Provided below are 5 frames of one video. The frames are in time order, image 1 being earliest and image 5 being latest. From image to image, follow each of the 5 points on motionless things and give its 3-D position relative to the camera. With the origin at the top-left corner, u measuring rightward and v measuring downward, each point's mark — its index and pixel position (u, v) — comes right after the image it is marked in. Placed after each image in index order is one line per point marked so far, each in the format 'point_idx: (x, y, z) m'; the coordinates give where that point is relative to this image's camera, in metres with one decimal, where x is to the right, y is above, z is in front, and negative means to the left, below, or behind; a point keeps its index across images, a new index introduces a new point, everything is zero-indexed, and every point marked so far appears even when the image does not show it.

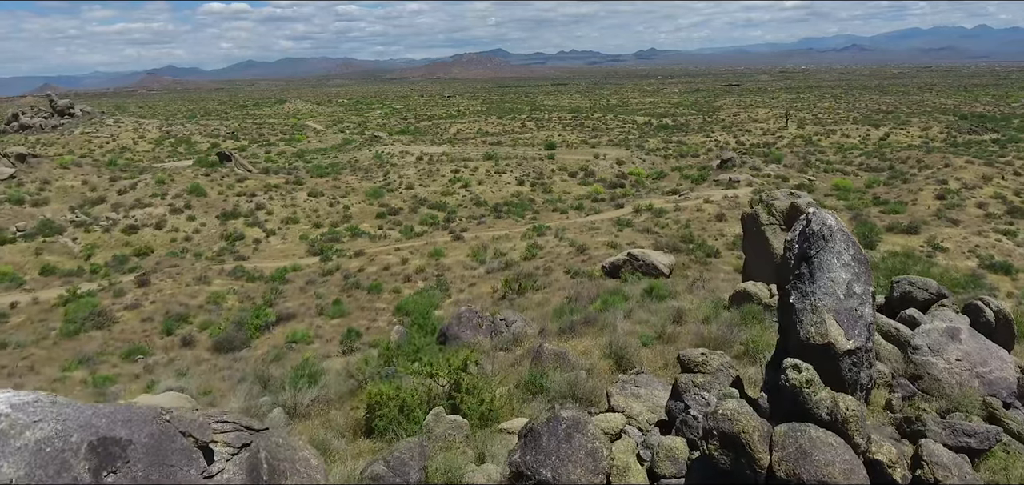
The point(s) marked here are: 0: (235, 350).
0: (-6.2, -2.4, +15.6) m
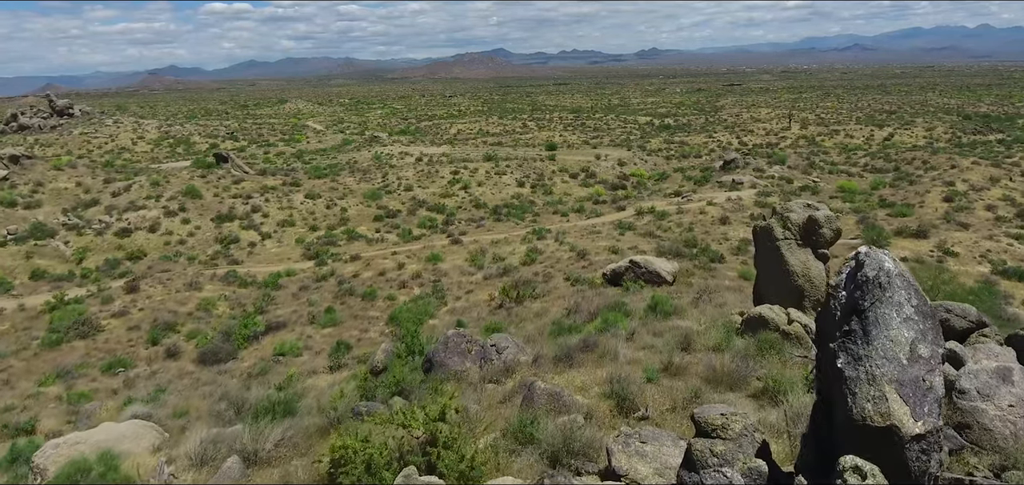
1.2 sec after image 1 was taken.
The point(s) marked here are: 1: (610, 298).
0: (-6.3, -2.6, +15.0) m
1: (+2.2, -1.3, +15.2) m
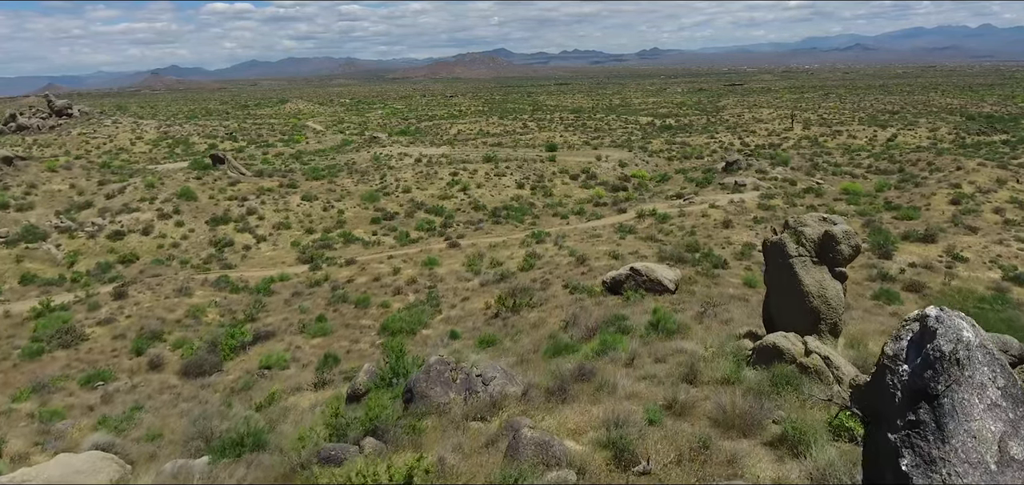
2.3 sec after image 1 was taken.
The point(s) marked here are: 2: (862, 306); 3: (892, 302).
0: (-6.4, -2.7, +14.4) m
1: (+2.1, -1.4, +14.6) m
2: (+7.5, -1.4, +15.0) m
3: (+9.0, -1.4, +16.4) m
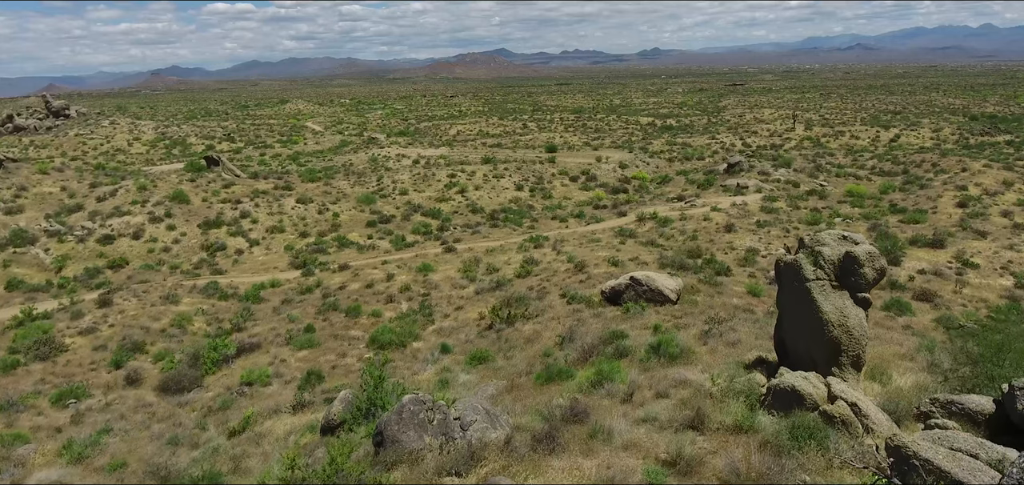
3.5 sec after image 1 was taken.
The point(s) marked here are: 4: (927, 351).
0: (-6.5, -2.9, +13.7) m
1: (+2.0, -1.6, +14.0) m
2: (+7.4, -1.6, +14.3) m
3: (+8.9, -1.6, +15.8) m
4: (+6.9, -1.9, +11.3) m
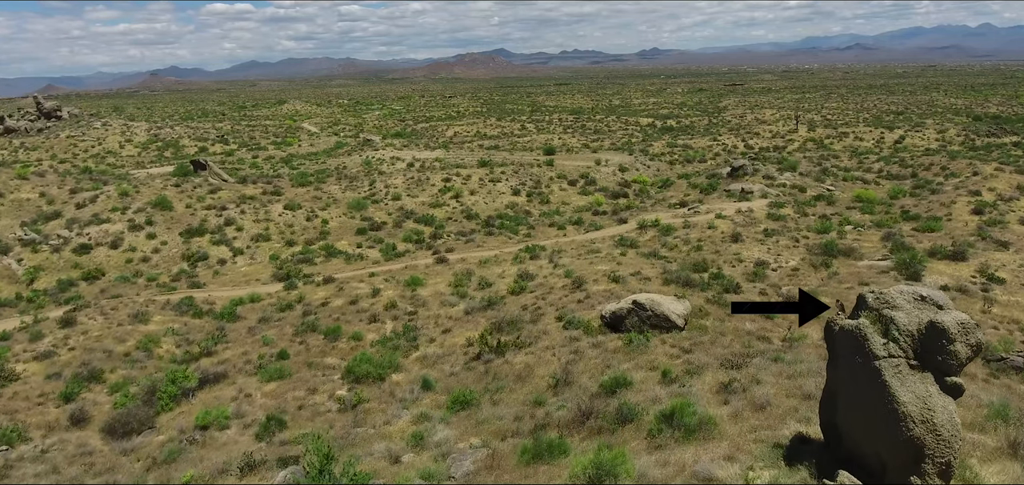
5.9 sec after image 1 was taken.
0: (-6.7, -3.3, +12.3) m
1: (+1.8, -2.0, +12.5) m
2: (+7.2, -2.0, +12.8) m
3: (+8.7, -2.0, +14.3) m
4: (+6.7, -2.3, +9.9) m
